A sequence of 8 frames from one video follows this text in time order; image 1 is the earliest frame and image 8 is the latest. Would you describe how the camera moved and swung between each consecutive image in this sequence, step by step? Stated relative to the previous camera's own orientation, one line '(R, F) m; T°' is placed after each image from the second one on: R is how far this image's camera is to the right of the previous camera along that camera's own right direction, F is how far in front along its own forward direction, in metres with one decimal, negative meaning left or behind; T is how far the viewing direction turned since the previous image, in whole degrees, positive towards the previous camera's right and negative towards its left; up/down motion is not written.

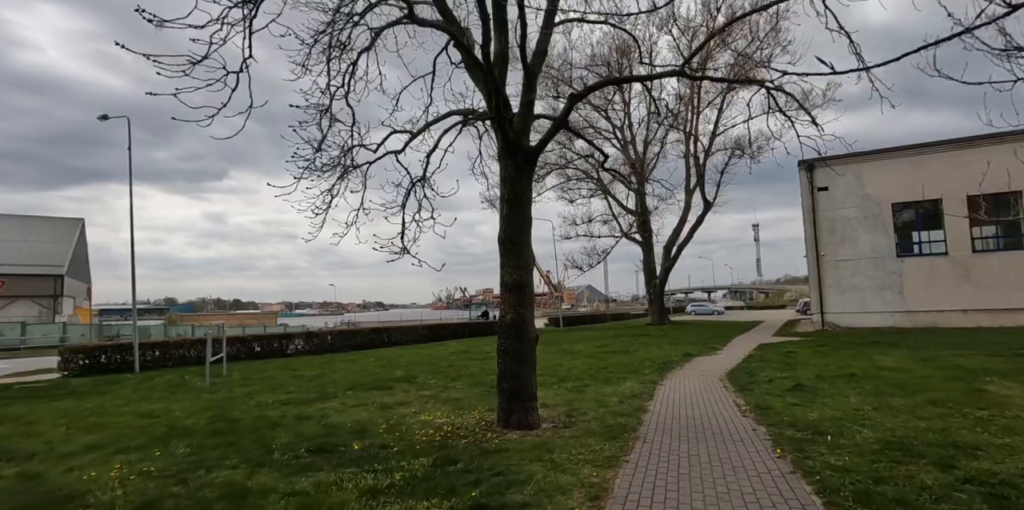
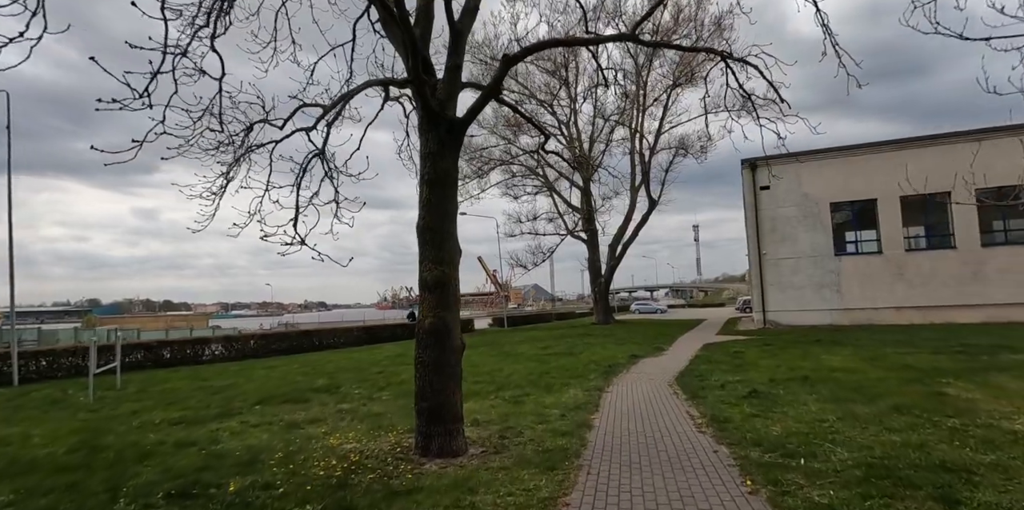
(+0.3, +1.2) m; +5°
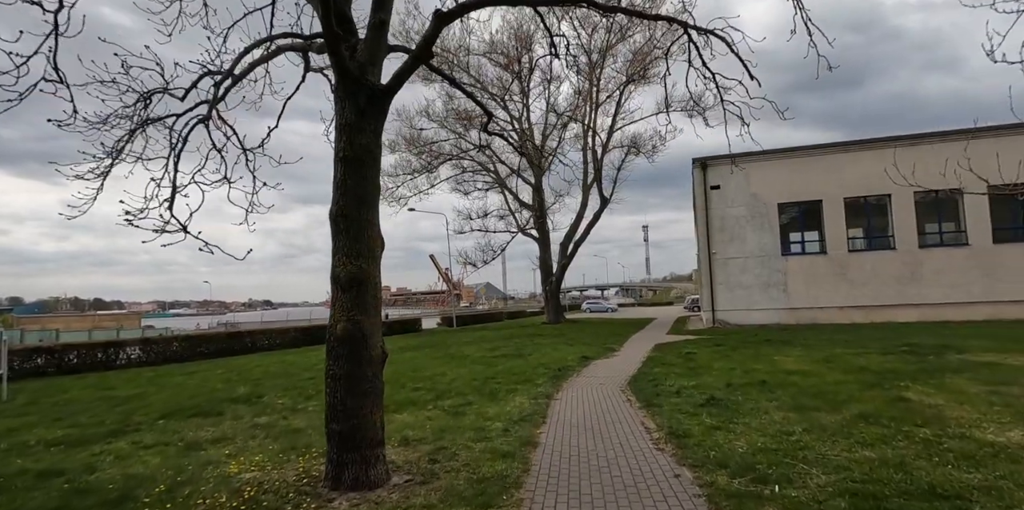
(+0.2, +0.9) m; +5°
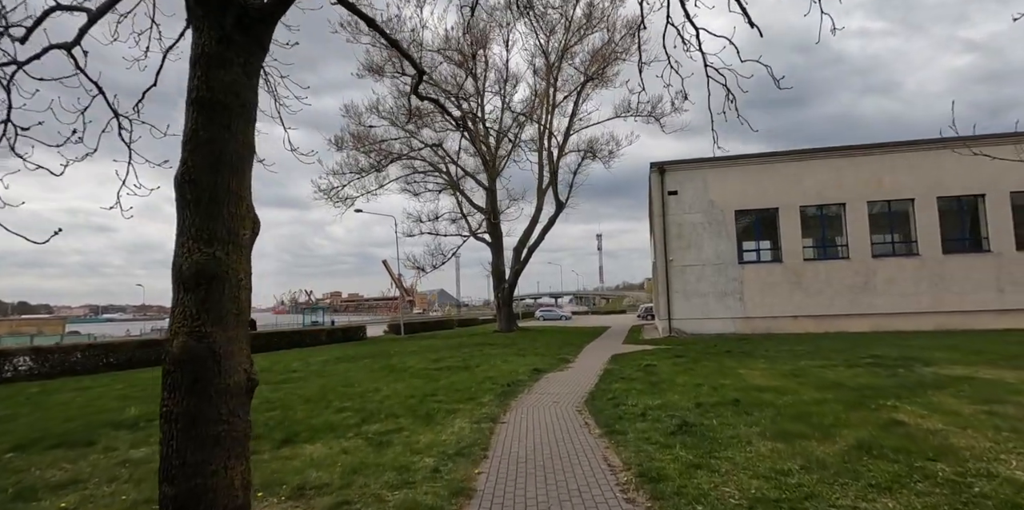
(+0.2, +1.4) m; +5°
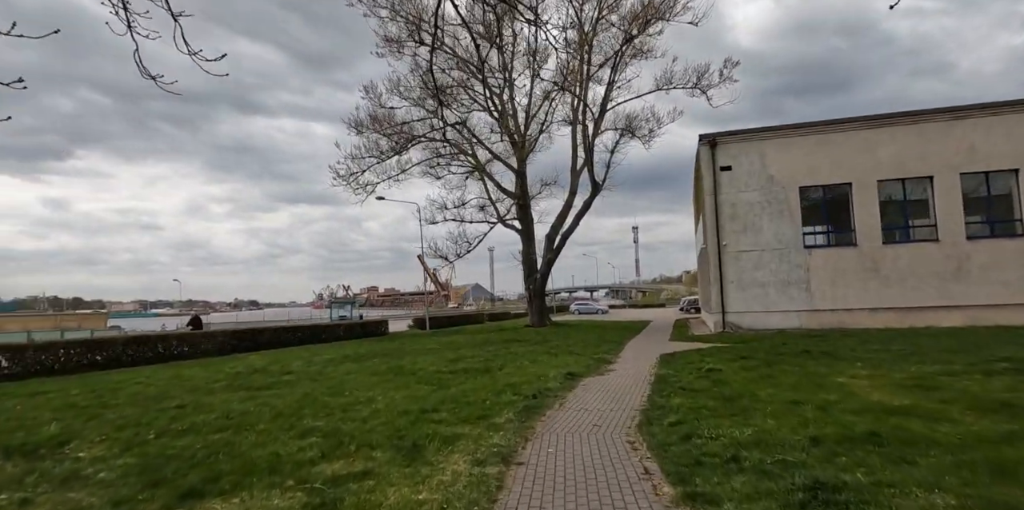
(+0.2, +2.7) m; -4°
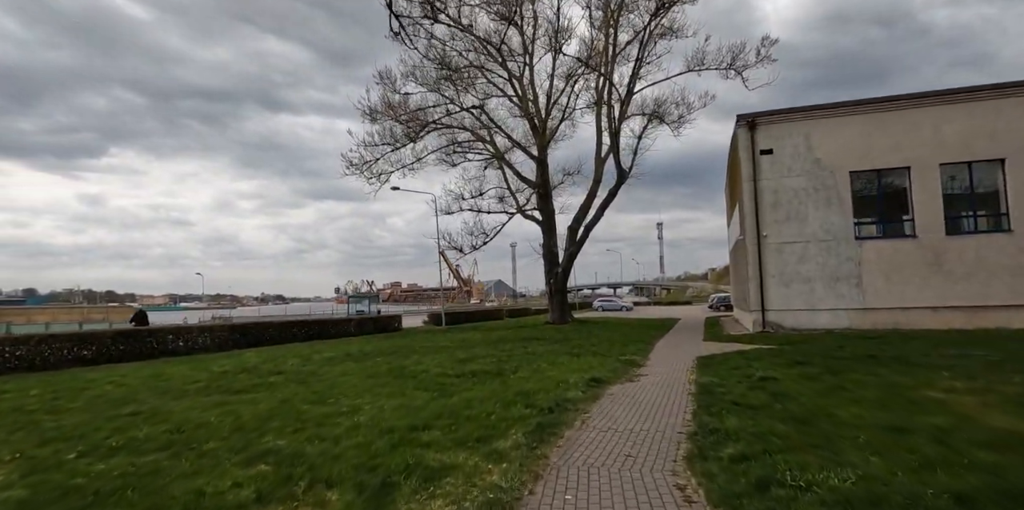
(+0.1, +1.7) m; -2°
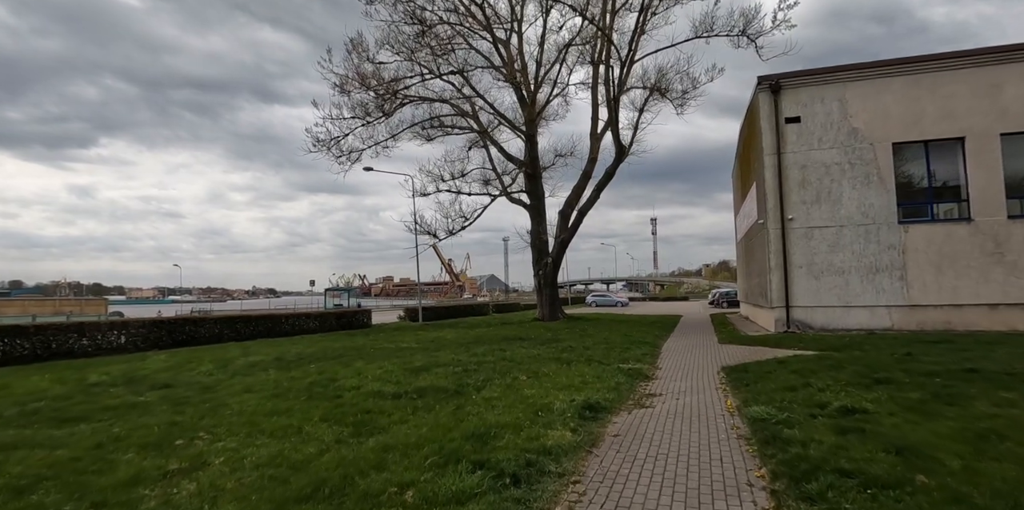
(+0.5, +3.3) m; +1°
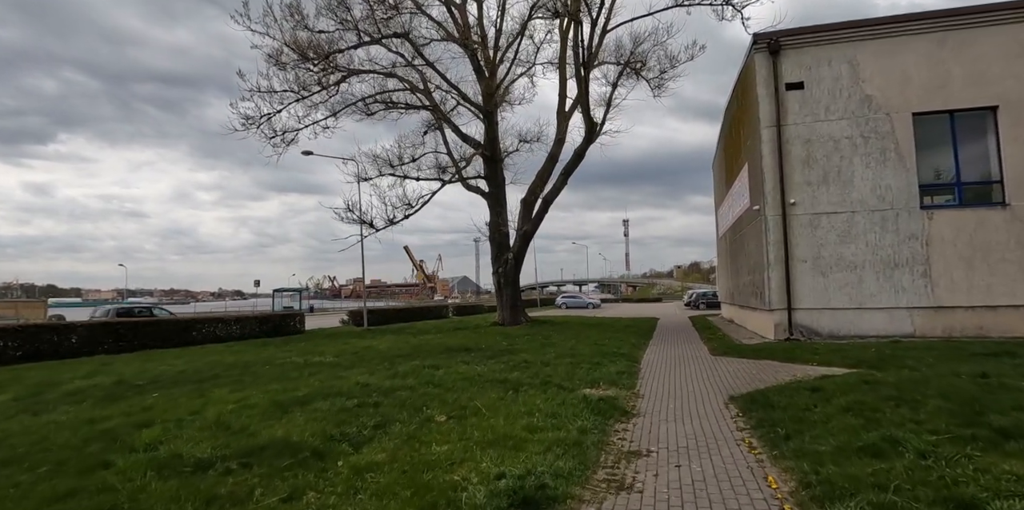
(+0.7, +3.3) m; +3°
